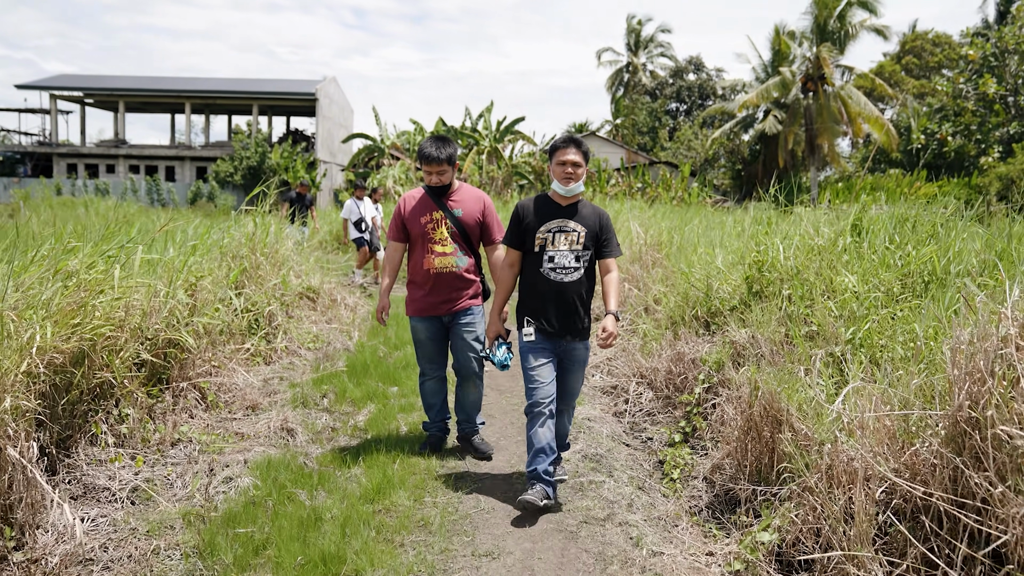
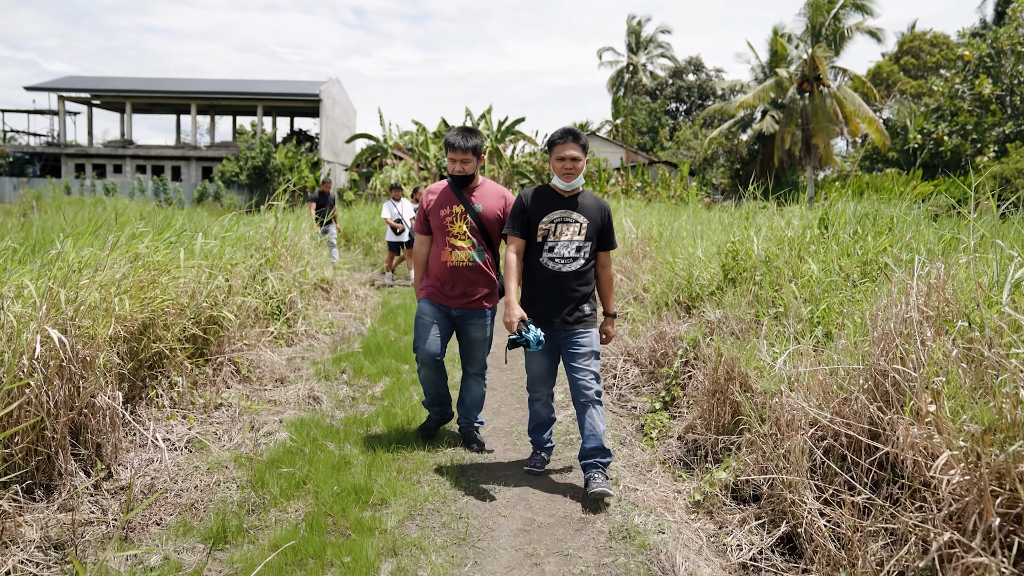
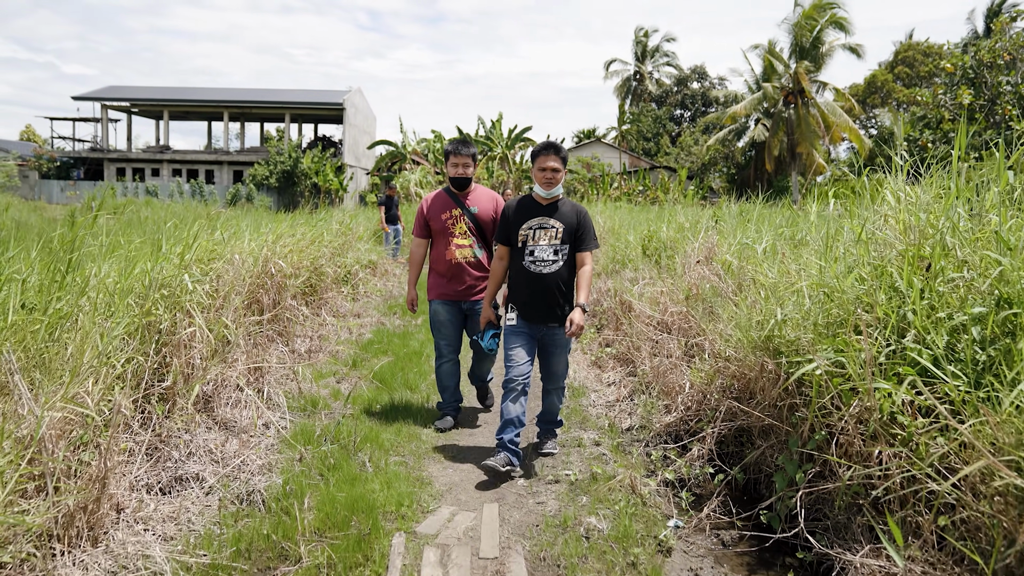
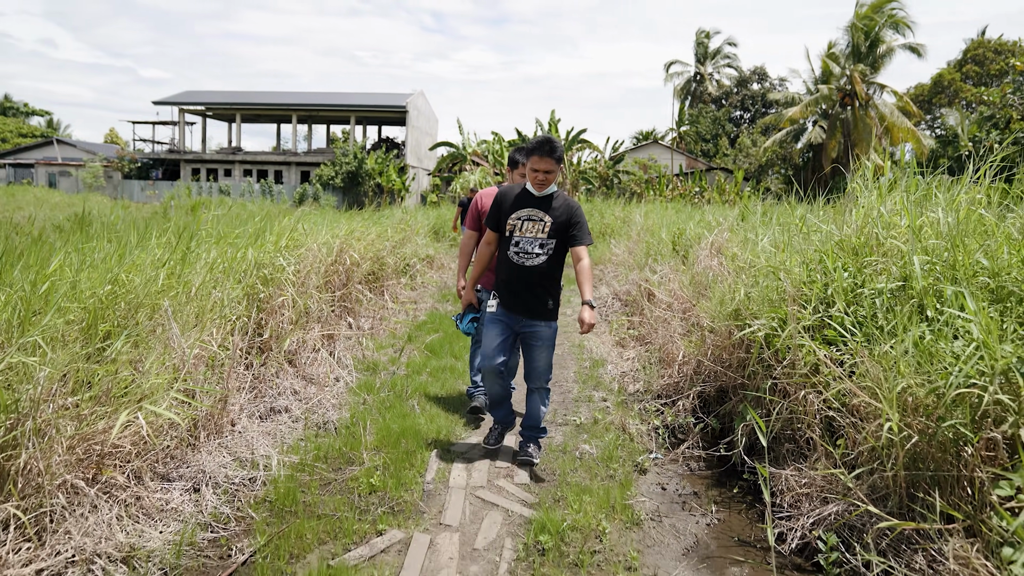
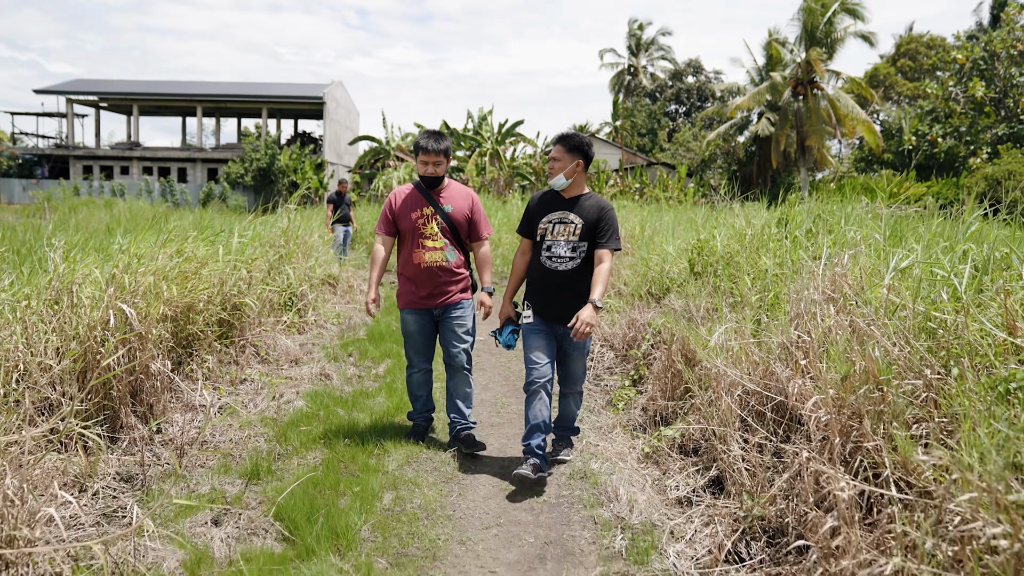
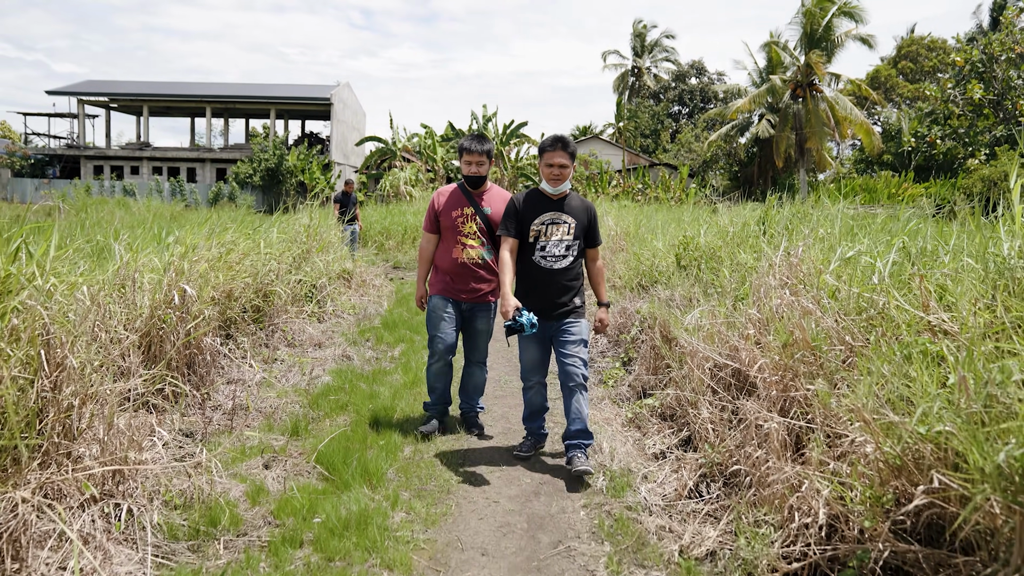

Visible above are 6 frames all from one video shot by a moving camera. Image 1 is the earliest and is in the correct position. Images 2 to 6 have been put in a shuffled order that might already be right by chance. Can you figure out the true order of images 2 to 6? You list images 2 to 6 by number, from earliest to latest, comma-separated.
2, 5, 6, 3, 4
